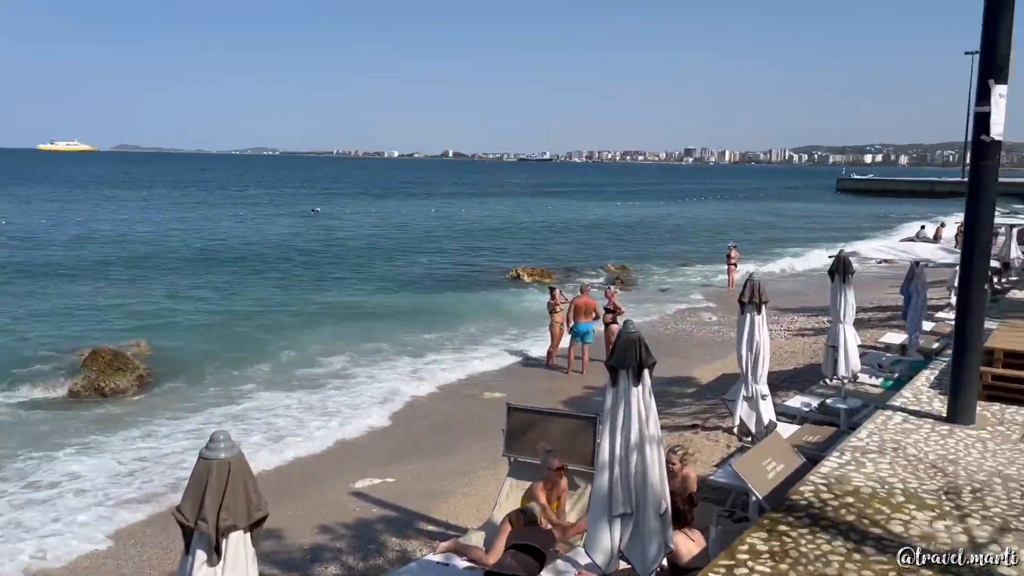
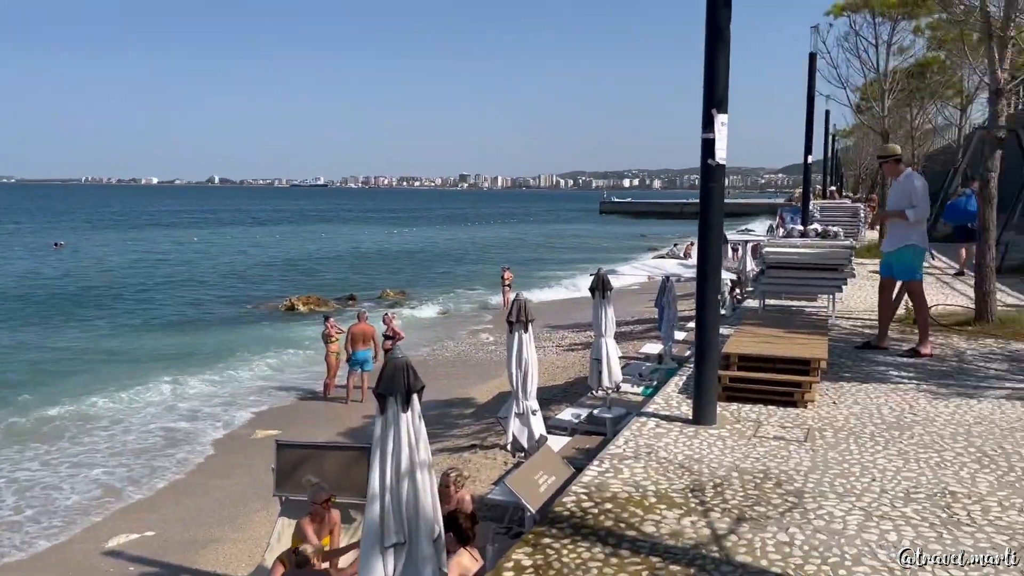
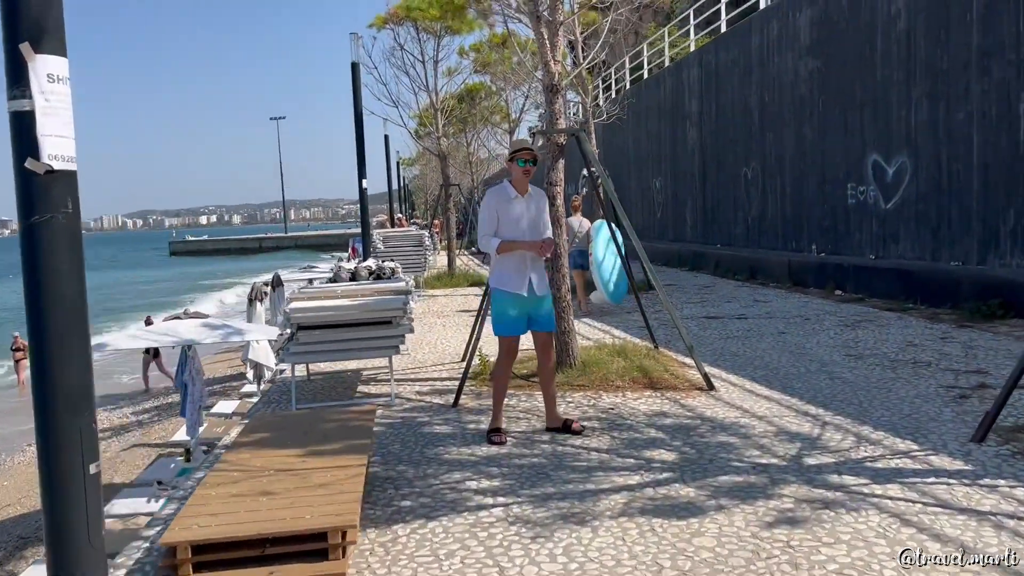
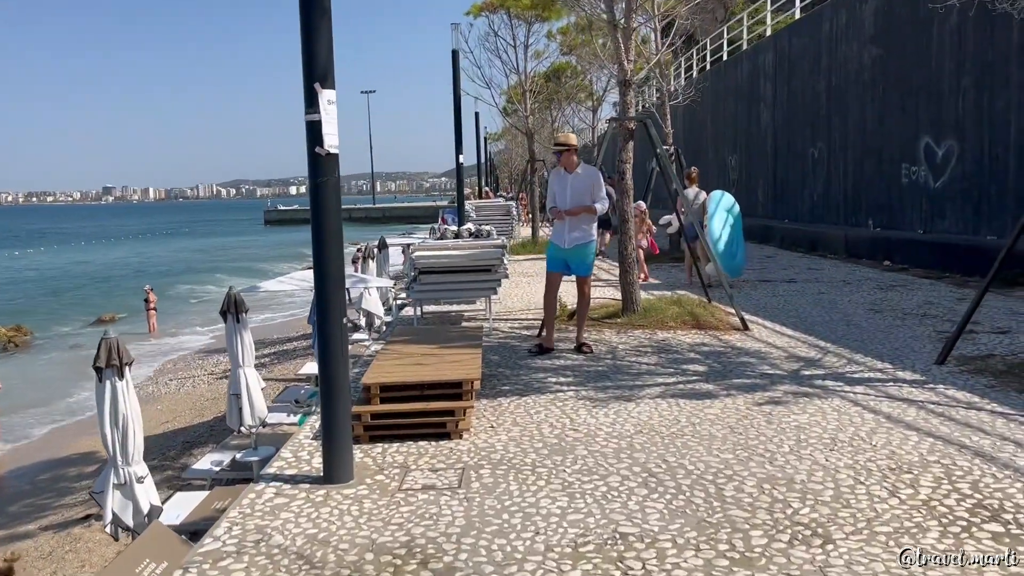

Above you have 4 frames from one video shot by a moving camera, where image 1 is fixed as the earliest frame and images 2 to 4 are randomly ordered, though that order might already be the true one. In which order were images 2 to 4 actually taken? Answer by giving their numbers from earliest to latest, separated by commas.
2, 4, 3
